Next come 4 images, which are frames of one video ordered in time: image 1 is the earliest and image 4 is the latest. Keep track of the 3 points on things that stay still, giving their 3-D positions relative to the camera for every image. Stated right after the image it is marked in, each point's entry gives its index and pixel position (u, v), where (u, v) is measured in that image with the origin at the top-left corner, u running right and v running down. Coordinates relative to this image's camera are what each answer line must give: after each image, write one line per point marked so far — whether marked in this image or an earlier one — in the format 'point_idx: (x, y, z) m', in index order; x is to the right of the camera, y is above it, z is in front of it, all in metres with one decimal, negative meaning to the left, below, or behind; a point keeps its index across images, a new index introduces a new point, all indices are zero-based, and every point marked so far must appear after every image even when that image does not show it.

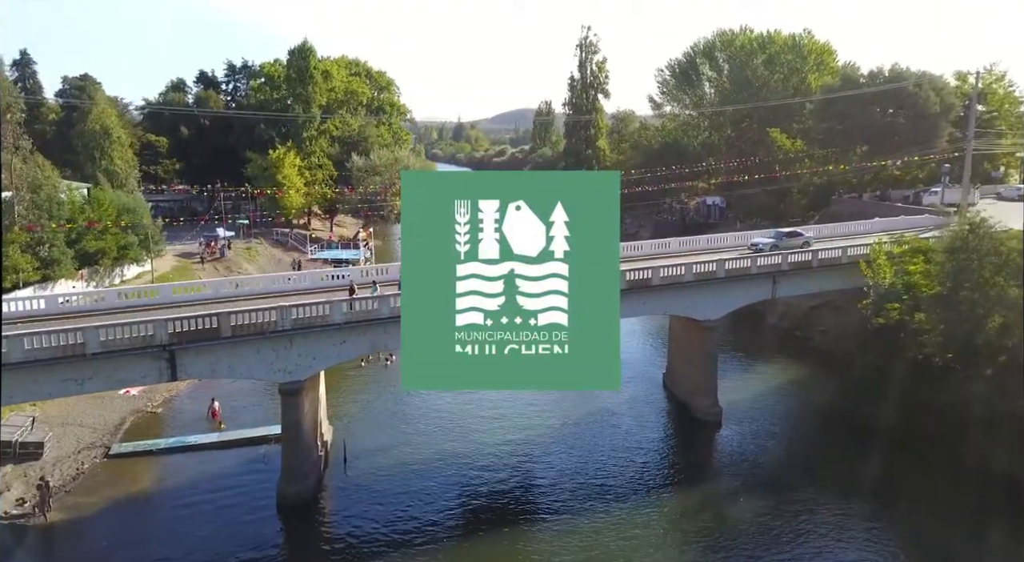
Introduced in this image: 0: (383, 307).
0: (-3.1, -0.6, +17.8) m
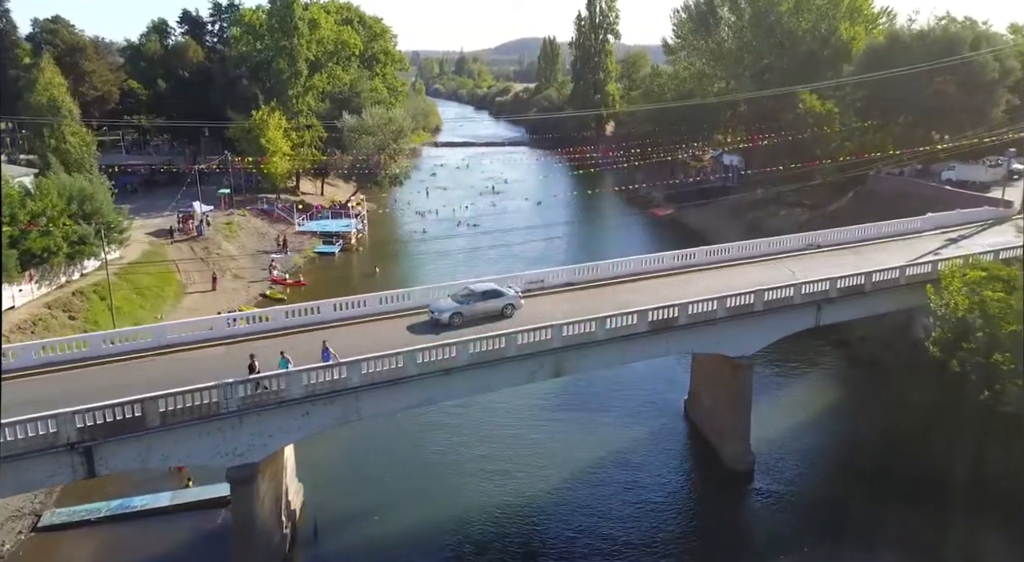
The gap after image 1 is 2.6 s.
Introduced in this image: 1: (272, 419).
0: (-3.1, -1.8, +14.5) m
1: (-4.5, -2.6, +14.1) m
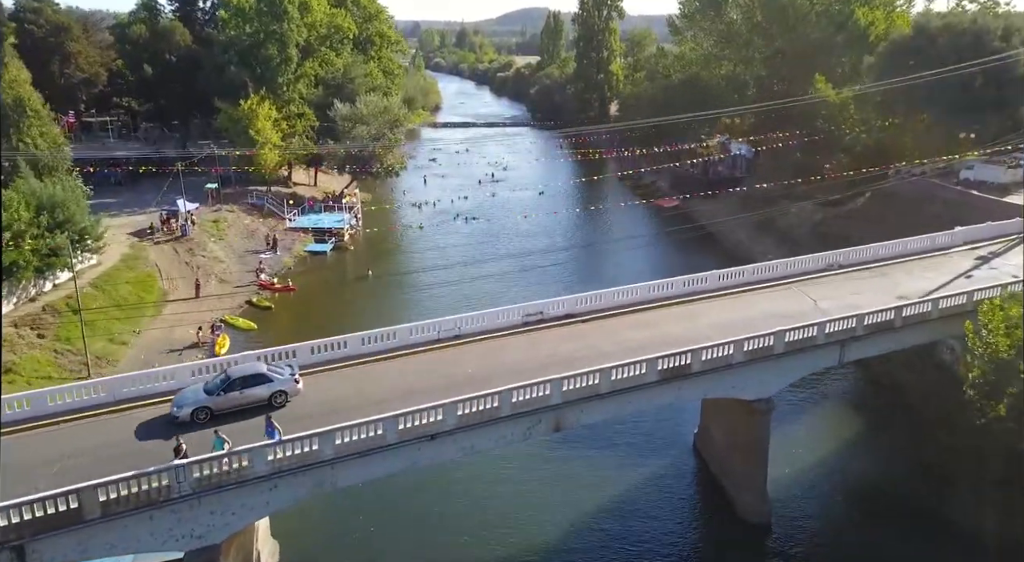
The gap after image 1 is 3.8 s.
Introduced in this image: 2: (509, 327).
0: (-3.2, -2.8, +12.8) m
1: (-4.7, -3.7, +12.5) m
2: (-0.1, -1.1, +18.5) m
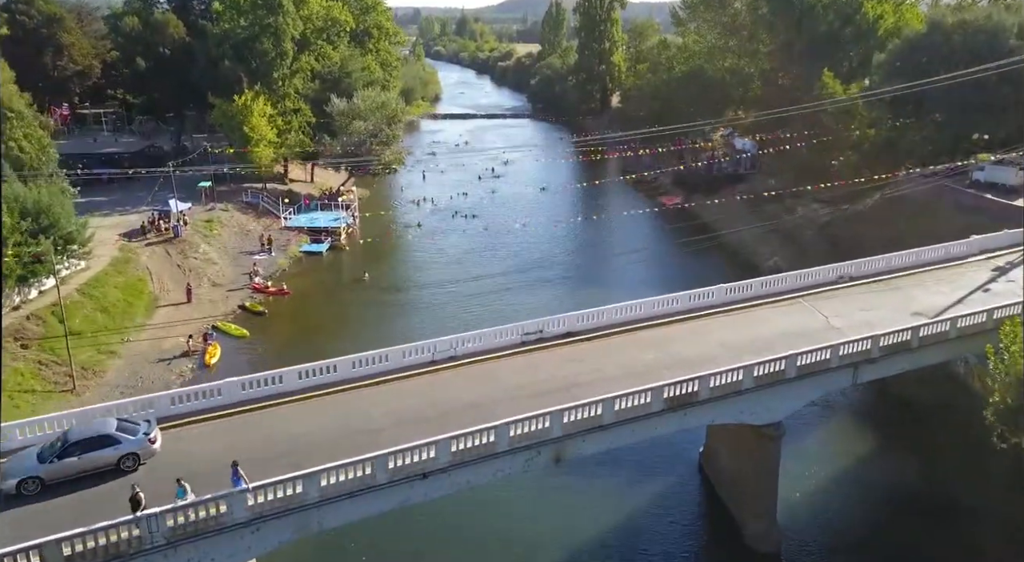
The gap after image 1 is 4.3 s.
0: (-3.2, -3.3, +12.1) m
1: (-4.7, -4.2, +11.7) m
2: (-0.1, -1.6, +17.7) m
